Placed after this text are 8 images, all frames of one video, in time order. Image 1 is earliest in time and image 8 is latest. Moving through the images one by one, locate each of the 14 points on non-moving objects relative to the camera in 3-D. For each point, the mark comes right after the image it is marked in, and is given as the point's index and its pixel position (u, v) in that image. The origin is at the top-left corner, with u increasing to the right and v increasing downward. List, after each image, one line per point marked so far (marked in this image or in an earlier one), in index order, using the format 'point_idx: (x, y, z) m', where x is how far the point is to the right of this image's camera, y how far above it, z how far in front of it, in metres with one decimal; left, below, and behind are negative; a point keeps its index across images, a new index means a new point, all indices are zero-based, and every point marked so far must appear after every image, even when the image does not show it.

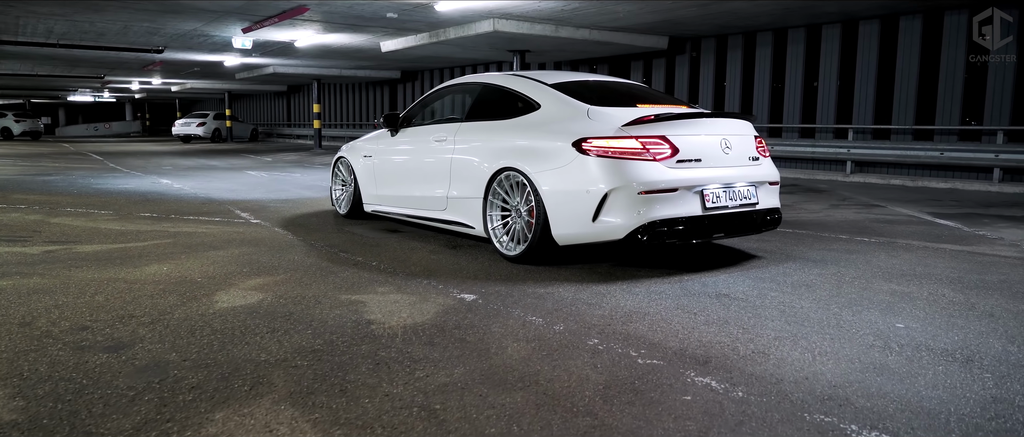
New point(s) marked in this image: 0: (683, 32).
0: (+3.7, +4.0, +15.2) m
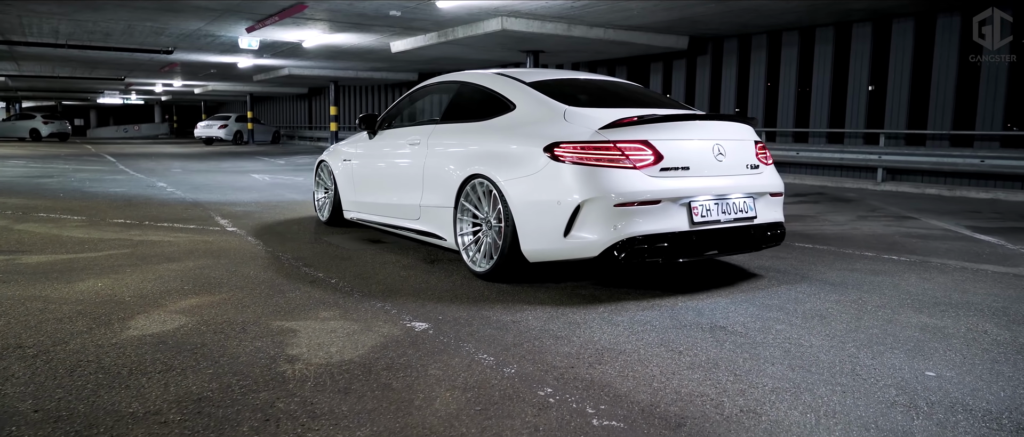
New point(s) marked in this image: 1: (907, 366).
0: (+3.9, +3.8, +14.4) m
1: (+1.8, -0.7, +3.3) m
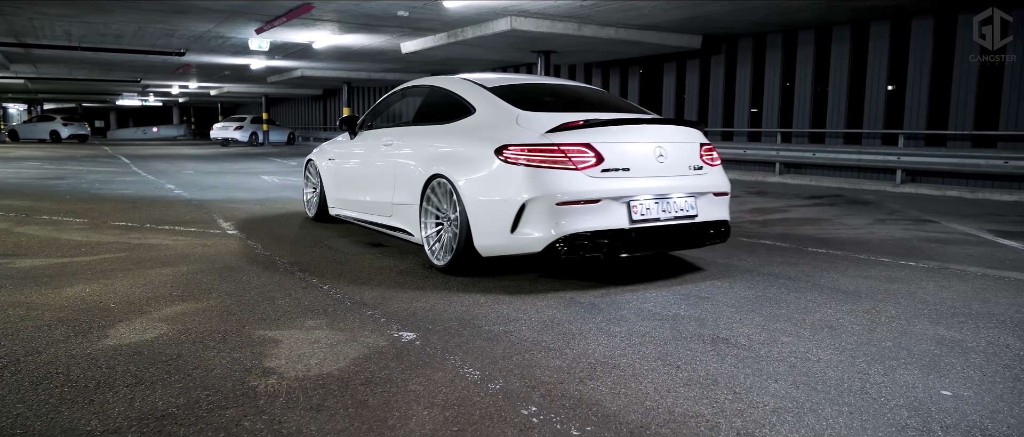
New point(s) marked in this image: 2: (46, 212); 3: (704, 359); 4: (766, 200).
0: (+4.1, +3.8, +14.1) m
1: (+1.8, -0.7, +3.1) m
2: (-5.6, +0.1, +8.5) m
3: (+0.9, -0.7, +3.4) m
4: (+4.2, +0.3, +11.6) m
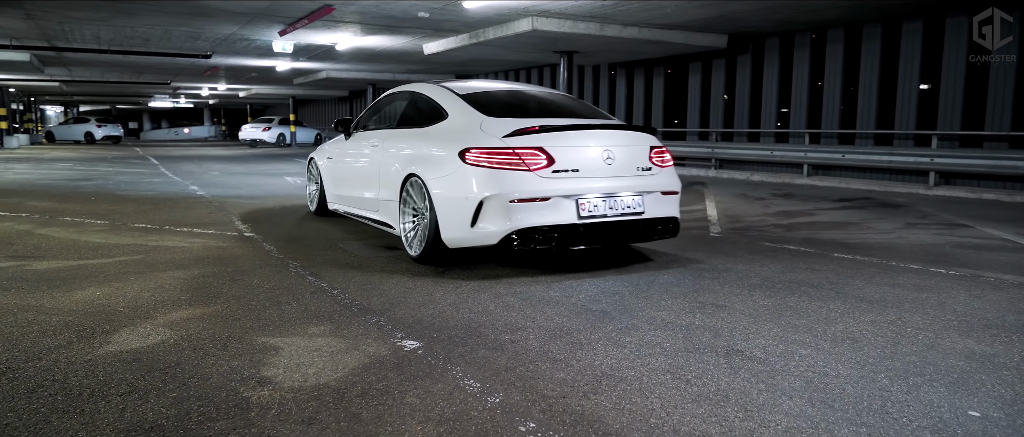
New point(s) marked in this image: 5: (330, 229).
0: (+4.5, +3.7, +13.9) m
1: (+1.8, -0.8, +2.9) m
2: (-5.4, +0.1, +8.6) m
3: (+0.9, -0.7, +3.3) m
4: (+4.5, +0.3, +11.3) m
5: (-2.1, -0.1, +8.0) m
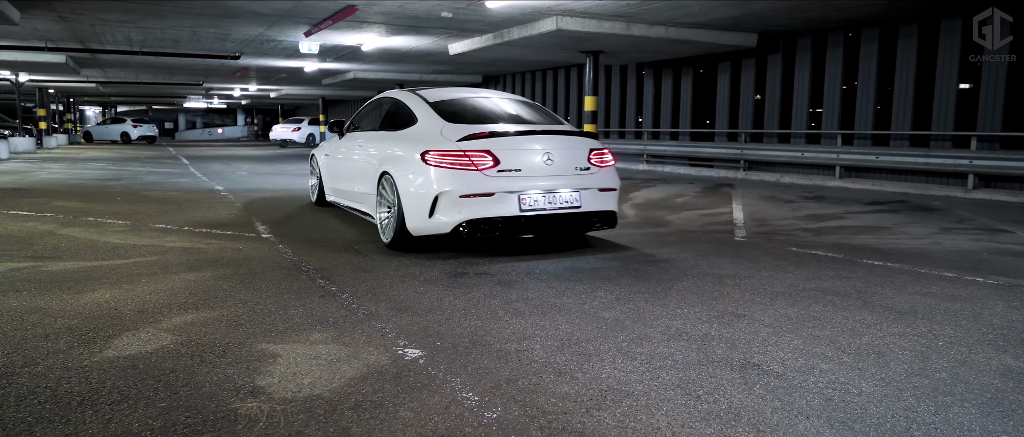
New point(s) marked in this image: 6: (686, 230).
0: (+5.0, +3.7, +13.5) m
1: (+1.8, -0.8, +2.7) m
2: (-5.2, +0.1, +8.7) m
3: (+1.0, -0.7, +3.1) m
4: (+4.8, +0.2, +11.0) m
5: (-1.9, -0.1, +7.9) m
6: (+2.1, -0.1, +8.5) m
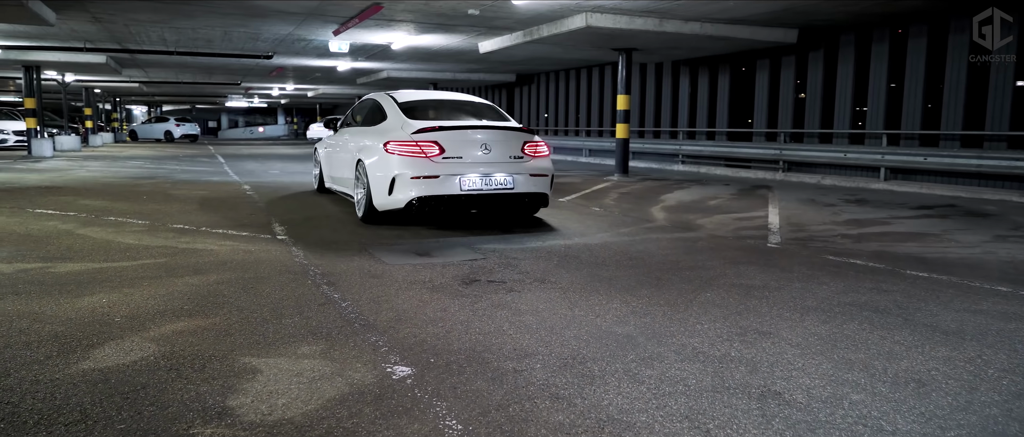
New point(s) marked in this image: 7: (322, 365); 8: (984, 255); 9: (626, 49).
0: (+5.6, +3.6, +13.0) m
1: (+1.7, -0.8, +2.3) m
2: (-4.9, +0.1, +8.7) m
3: (+0.9, -0.8, +2.8) m
4: (+5.2, +0.1, +10.4) m
5: (-1.6, -0.2, +7.7) m
6: (+2.3, -0.2, +8.1) m
7: (-0.9, -0.7, +3.4) m
8: (+4.5, -0.3, +6.8) m
9: (+2.5, +3.7, +15.5) m
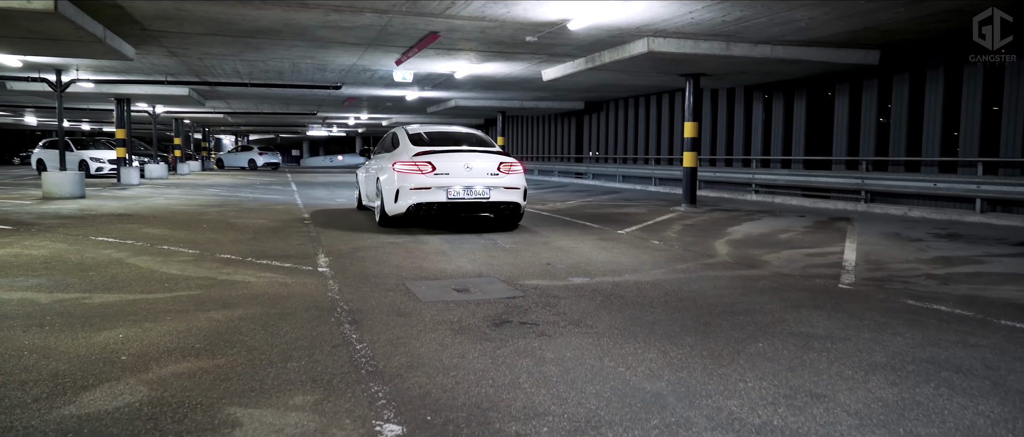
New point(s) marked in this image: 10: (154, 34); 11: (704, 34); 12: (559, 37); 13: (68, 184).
0: (+6.6, +3.0, +12.1) m
1: (+1.6, -1.0, +1.7) m
2: (-4.3, -0.3, +8.8) m
3: (+0.8, -1.0, +2.3) m
4: (+5.9, -0.4, +9.4) m
5: (-1.1, -0.5, +7.5) m
6: (+2.8, -0.6, +7.4) m
7: (-0.9, -0.9, +3.1) m
8: (+4.9, -0.7, +5.9) m
9: (+3.8, +3.0, +14.9) m
10: (-6.0, +3.1, +11.8) m
11: (+3.1, +2.9, +11.3) m
12: (+0.8, +3.0, +11.7) m
13: (-10.2, +0.8, +16.3) m
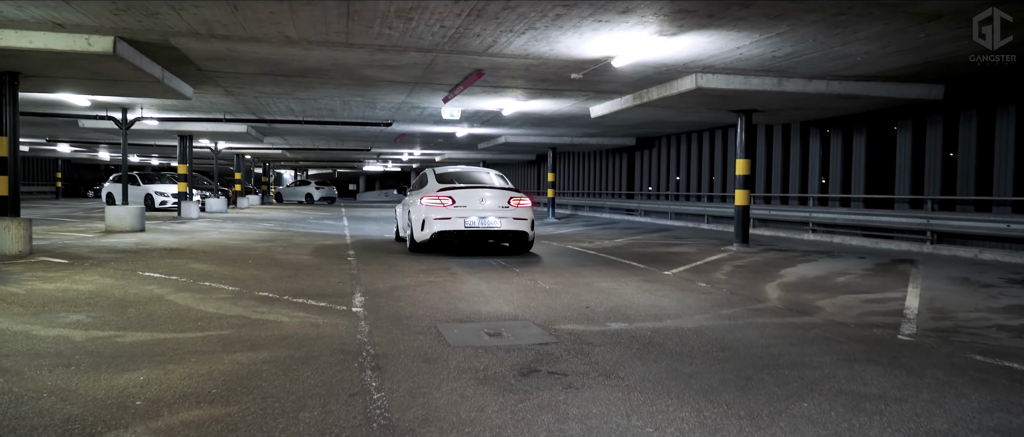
0: (+7.4, +2.3, +11.5) m
1: (+1.5, -1.2, +1.4) m
2: (-3.8, -0.8, +8.9) m
3: (+0.8, -1.1, +2.0) m
4: (+6.5, -0.9, +8.8) m
5: (-0.8, -0.9, +7.4) m
6: (+3.2, -1.0, +7.0) m
7: (-0.9, -1.1, +2.9) m
8: (+5.1, -1.1, +5.3) m
9: (+4.8, +2.2, +14.5) m
10: (-5.2, +2.5, +12.2) m
11: (+3.8, +2.3, +11.0) m
12: (+1.5, +2.4, +11.6) m
13: (-9.1, 0.0, +16.8) m
